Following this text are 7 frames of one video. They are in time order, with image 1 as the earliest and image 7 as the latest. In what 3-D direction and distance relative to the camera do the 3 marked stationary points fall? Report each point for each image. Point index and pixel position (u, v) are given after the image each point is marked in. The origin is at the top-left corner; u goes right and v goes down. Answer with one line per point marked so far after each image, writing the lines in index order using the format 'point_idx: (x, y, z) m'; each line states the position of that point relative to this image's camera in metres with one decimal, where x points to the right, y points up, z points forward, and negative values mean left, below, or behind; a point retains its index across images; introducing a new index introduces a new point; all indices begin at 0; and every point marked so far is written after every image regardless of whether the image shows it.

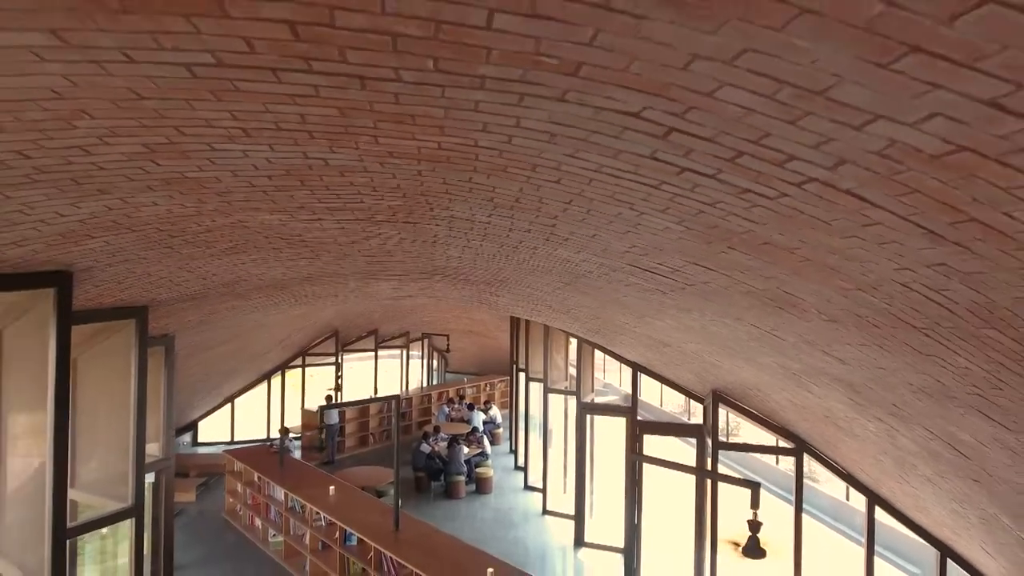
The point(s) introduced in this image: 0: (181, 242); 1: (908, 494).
0: (-2.3, +0.3, +3.9) m
1: (+4.8, -2.5, +6.7) m
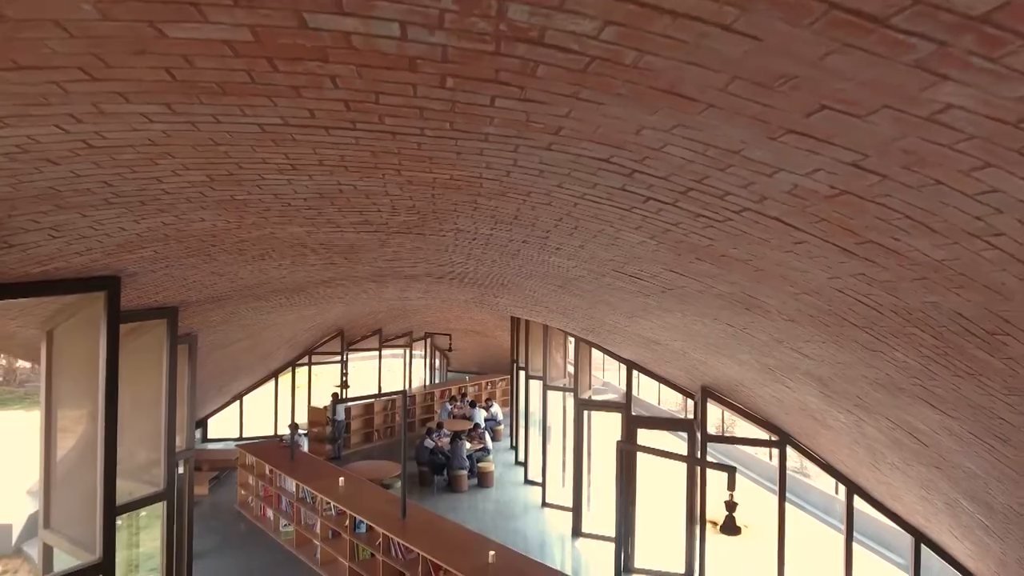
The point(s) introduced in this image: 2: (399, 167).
0: (-2.3, +0.3, +4.4) m
1: (+4.8, -2.5, +7.2) m
2: (-0.5, +0.6, +2.6) m
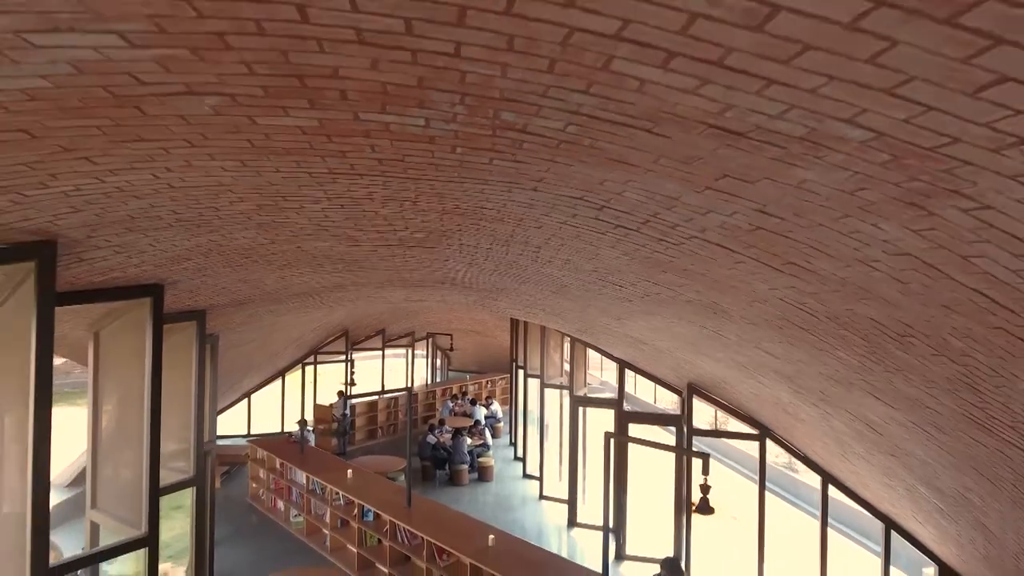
0: (-2.3, +0.3, +5.0) m
1: (+4.8, -2.6, +7.8) m
2: (-0.6, +0.5, +3.2) m
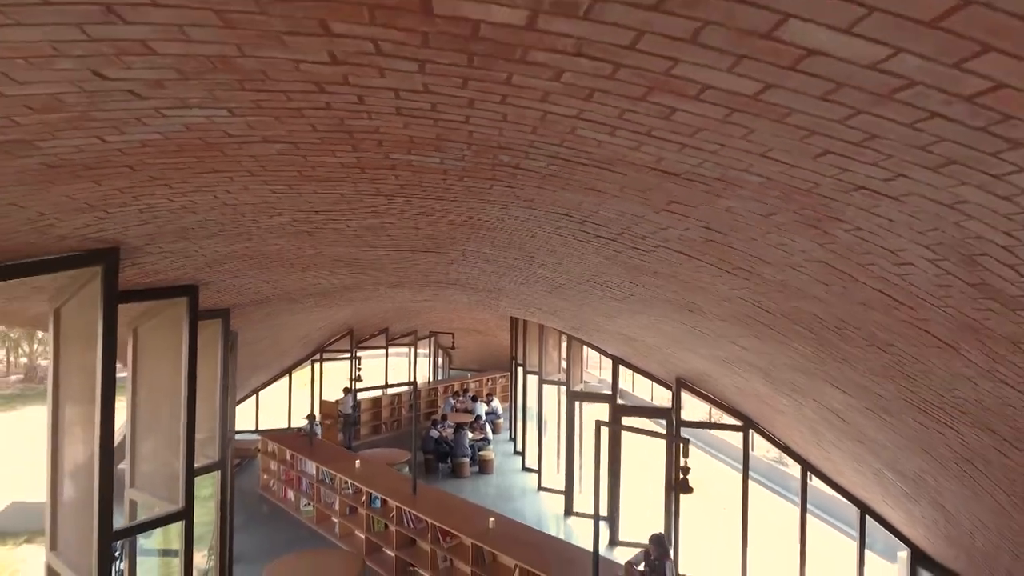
0: (-2.4, +0.3, +5.6) m
1: (+4.7, -2.6, +8.4) m
2: (-0.6, +0.5, +3.8) m
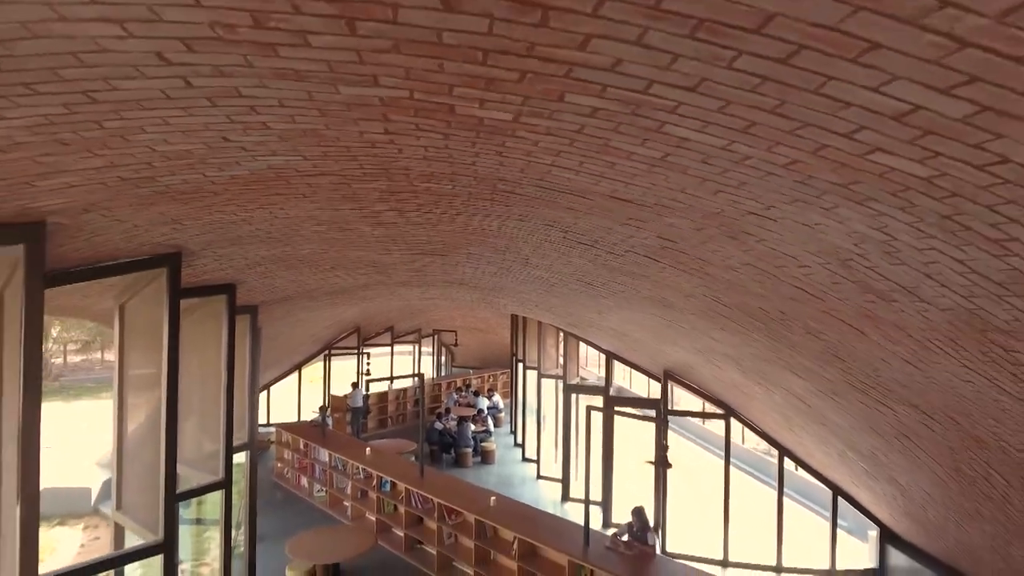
0: (-2.4, +0.3, +6.4) m
1: (+4.7, -2.6, +9.2) m
2: (-0.6, +0.5, +4.6) m
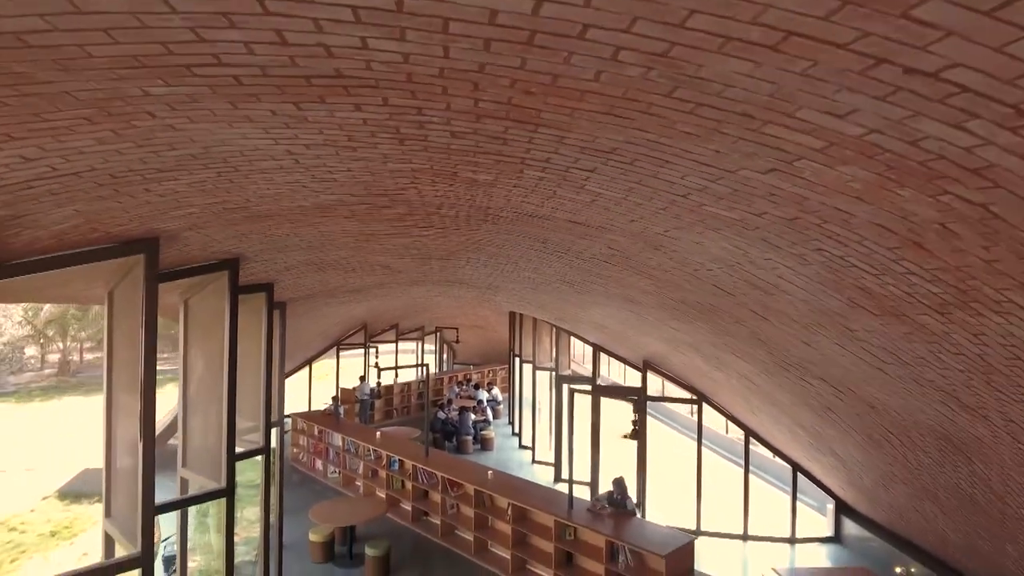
0: (-2.5, +0.3, +7.7) m
1: (+4.6, -2.5, +10.4) m
2: (-0.7, +0.6, +5.9) m
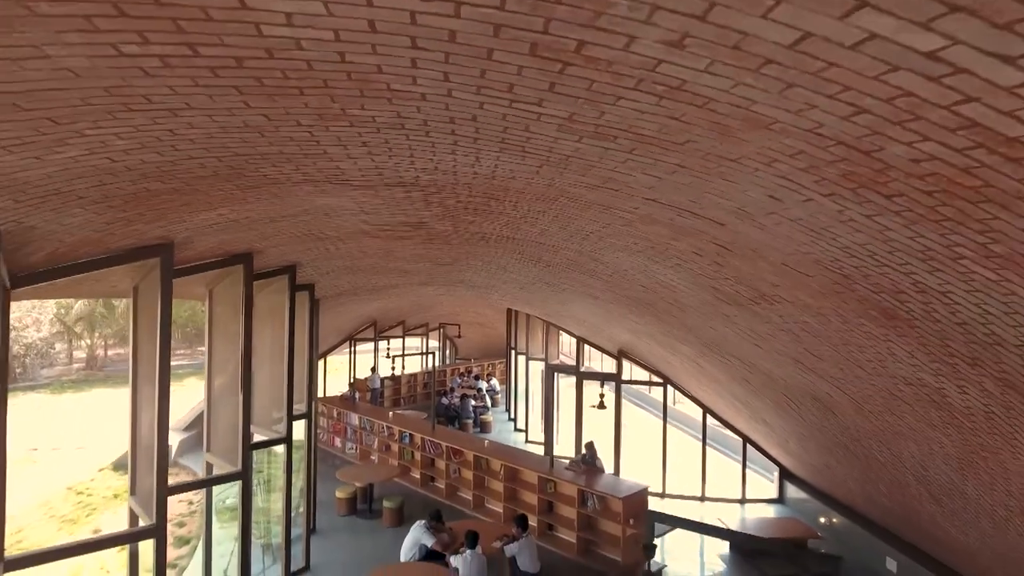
0: (-2.6, +0.3, +9.8) m
1: (+4.5, -2.5, +12.5) m
2: (-0.9, +0.6, +8.0) m
